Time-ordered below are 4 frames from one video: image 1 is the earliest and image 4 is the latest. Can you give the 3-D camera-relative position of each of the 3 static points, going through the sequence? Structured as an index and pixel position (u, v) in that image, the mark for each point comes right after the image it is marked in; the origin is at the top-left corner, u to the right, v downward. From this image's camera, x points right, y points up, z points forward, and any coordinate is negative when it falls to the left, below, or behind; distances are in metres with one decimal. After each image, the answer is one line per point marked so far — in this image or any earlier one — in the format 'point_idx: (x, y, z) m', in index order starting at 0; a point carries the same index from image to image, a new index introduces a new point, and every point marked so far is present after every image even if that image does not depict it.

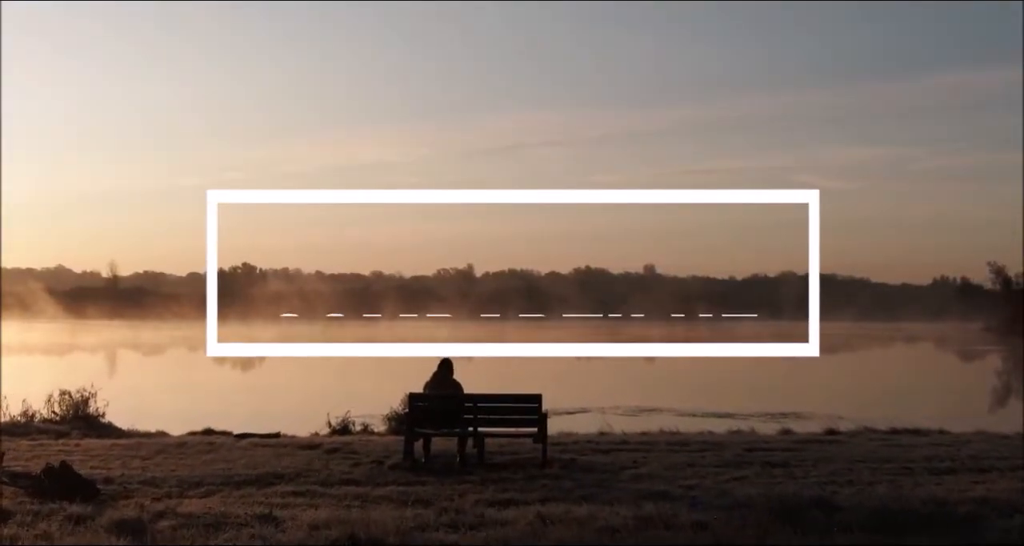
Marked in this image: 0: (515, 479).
0: (0.0, -2.2, +11.7) m
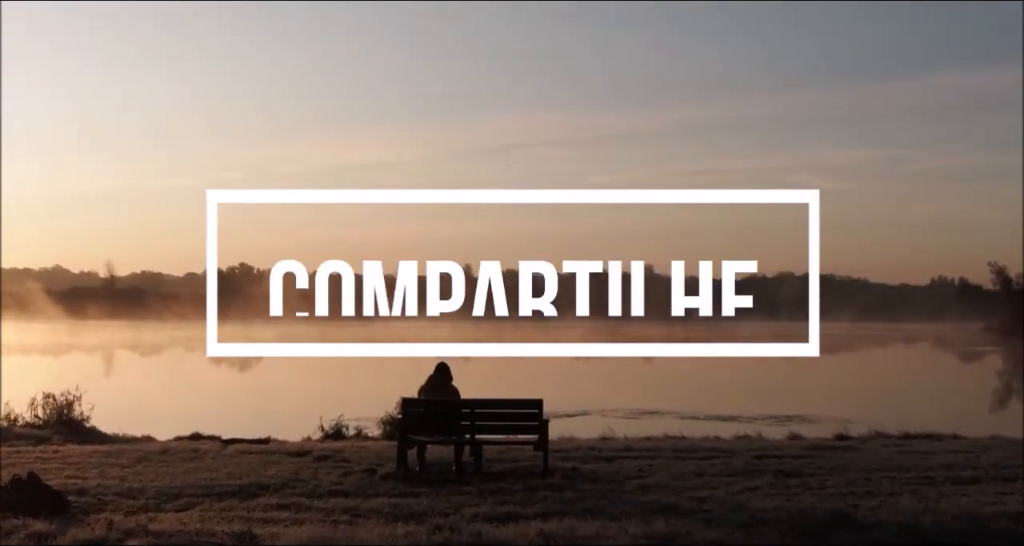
0: (0.0, -2.1, +11.0) m
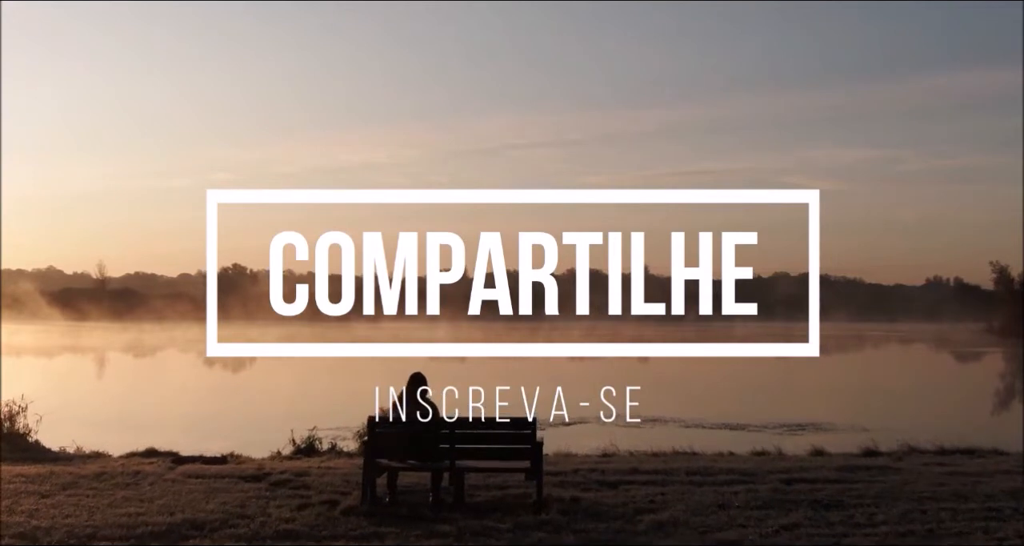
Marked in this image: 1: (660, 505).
0: (-0.1, -2.1, +9.1) m
1: (+1.4, -2.1, +10.3) m
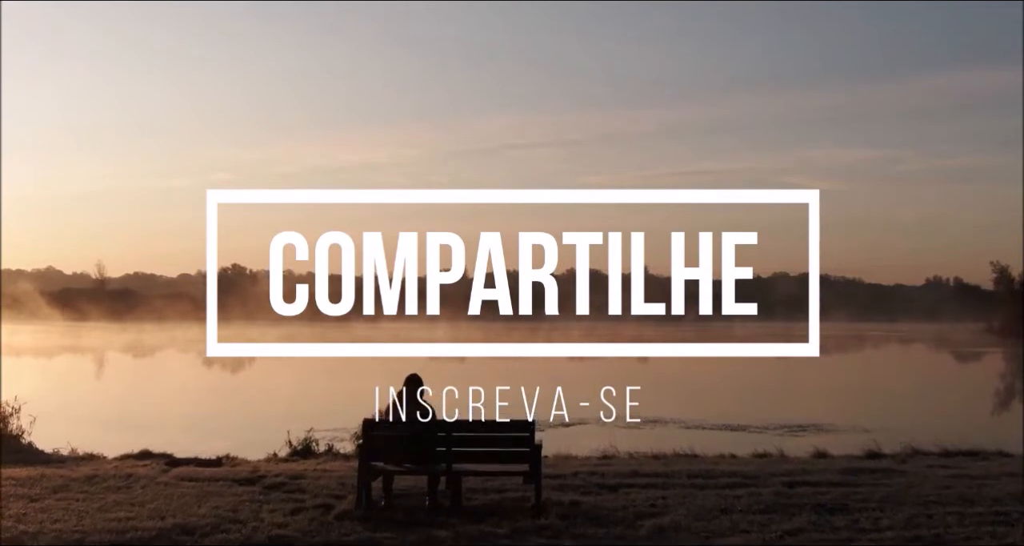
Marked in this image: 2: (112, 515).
0: (-0.1, -2.1, +8.9) m
1: (+1.3, -2.1, +10.1) m
2: (-3.5, -2.1, +9.9) m
